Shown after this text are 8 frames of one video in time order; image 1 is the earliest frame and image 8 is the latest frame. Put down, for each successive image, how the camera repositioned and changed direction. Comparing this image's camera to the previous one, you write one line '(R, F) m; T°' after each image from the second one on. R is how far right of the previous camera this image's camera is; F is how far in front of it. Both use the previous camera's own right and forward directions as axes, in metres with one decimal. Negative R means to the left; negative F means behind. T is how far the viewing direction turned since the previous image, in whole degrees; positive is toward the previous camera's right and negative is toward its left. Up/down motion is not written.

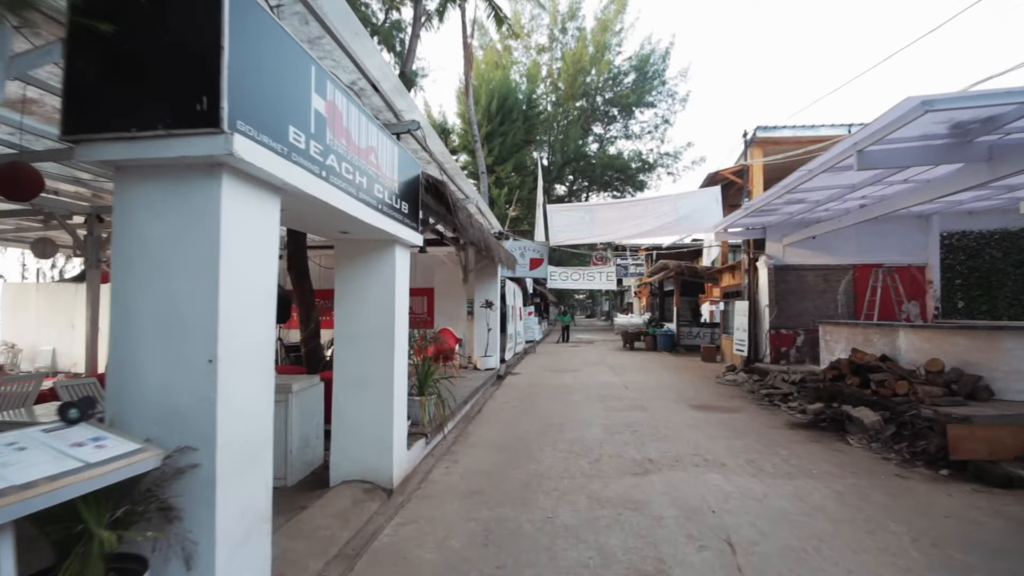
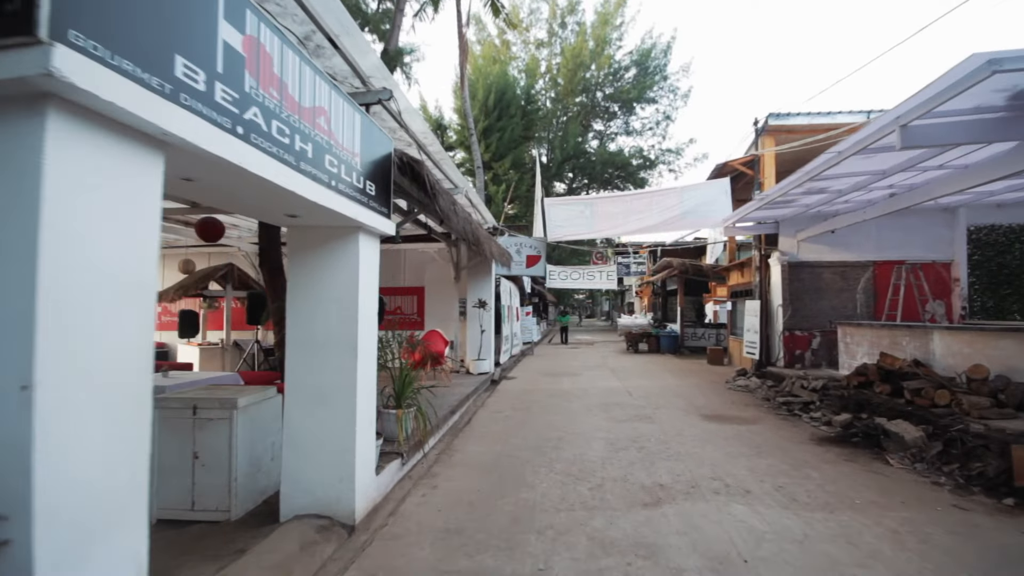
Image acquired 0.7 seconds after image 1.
(+0.1, +0.8) m; 0°
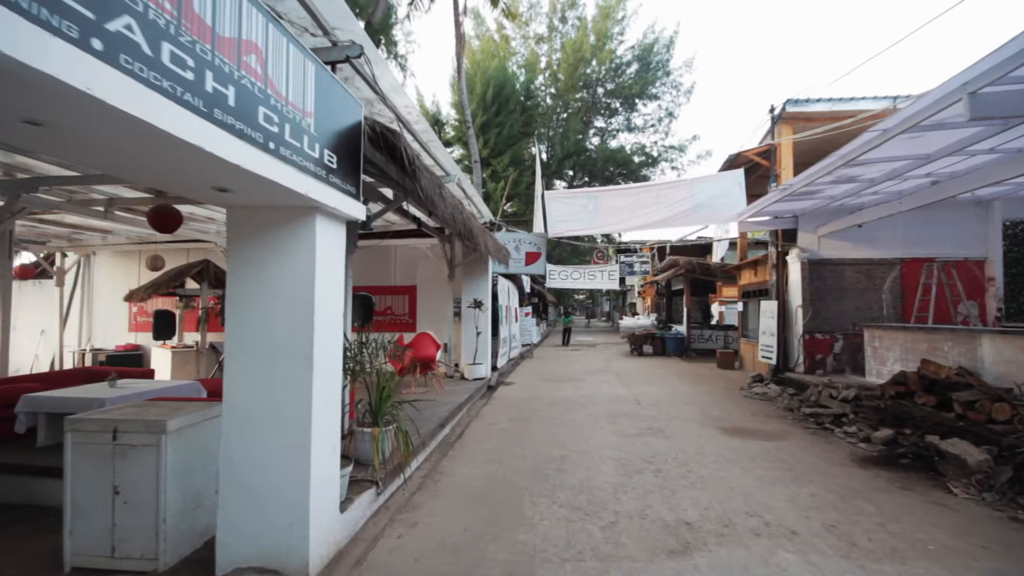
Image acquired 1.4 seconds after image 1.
(0.0, +0.8) m; 0°
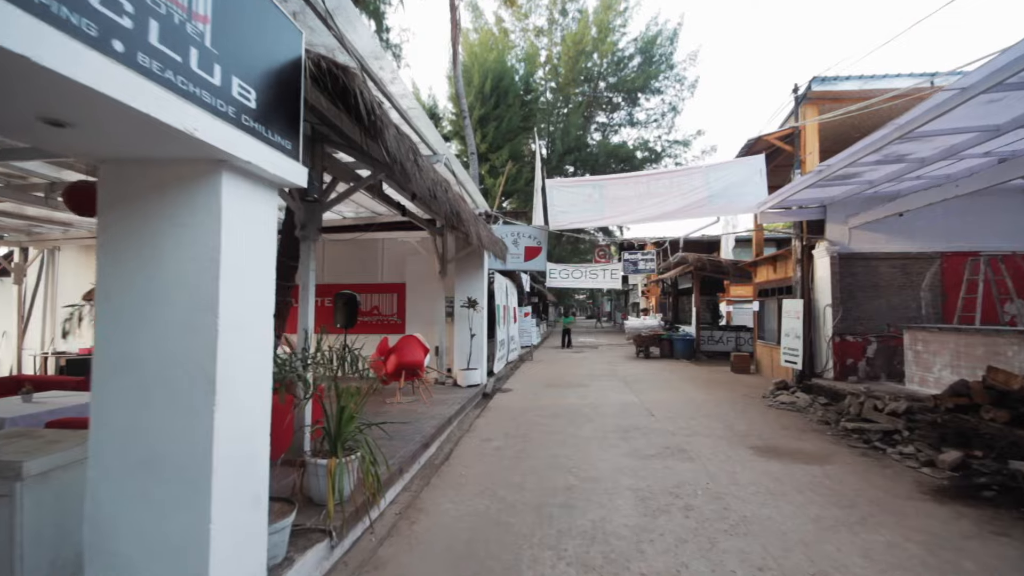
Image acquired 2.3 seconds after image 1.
(0.0, +1.0) m; 0°
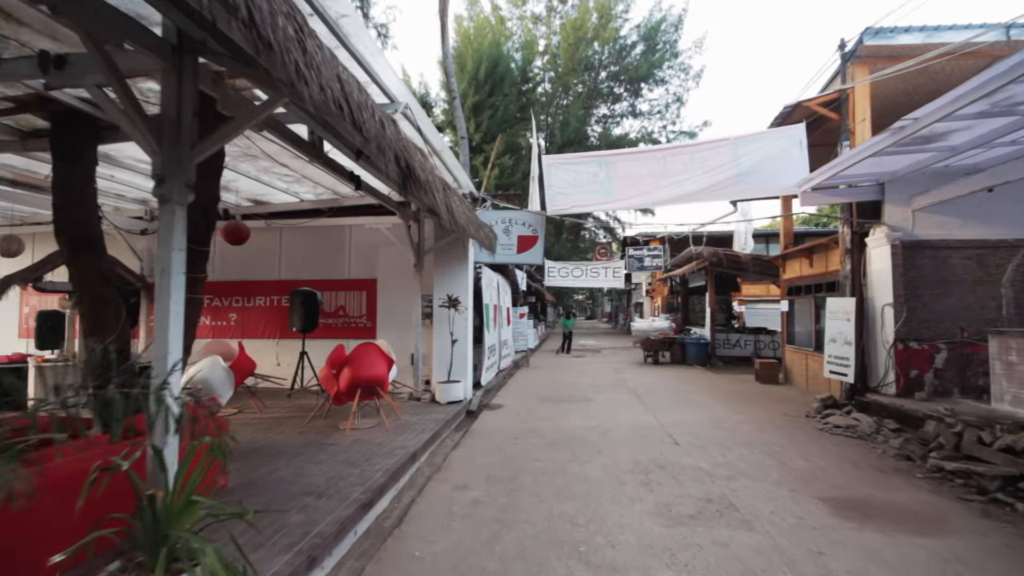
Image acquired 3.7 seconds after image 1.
(+0.2, +1.7) m; 0°
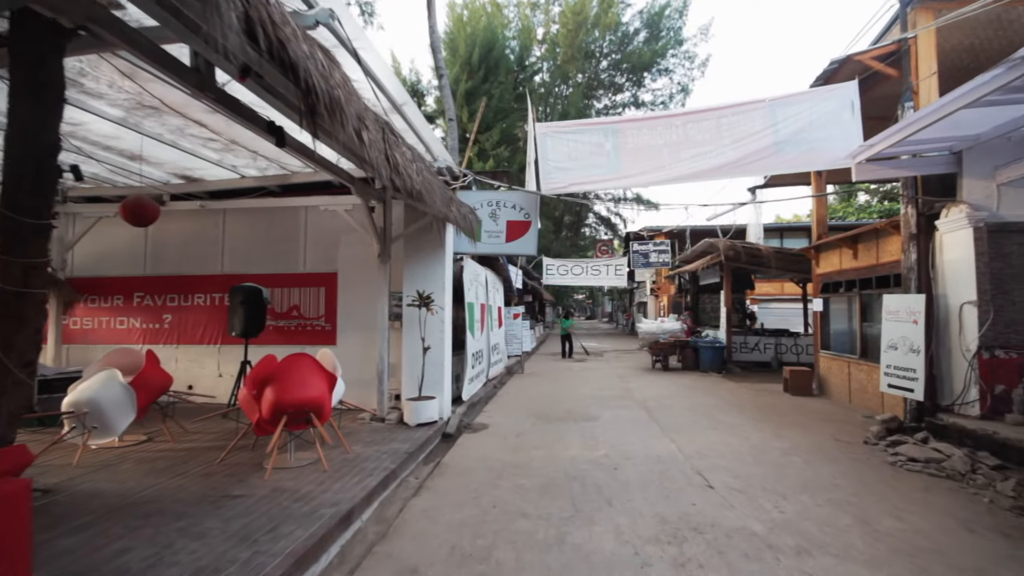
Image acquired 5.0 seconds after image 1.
(+0.2, +1.5) m; 0°
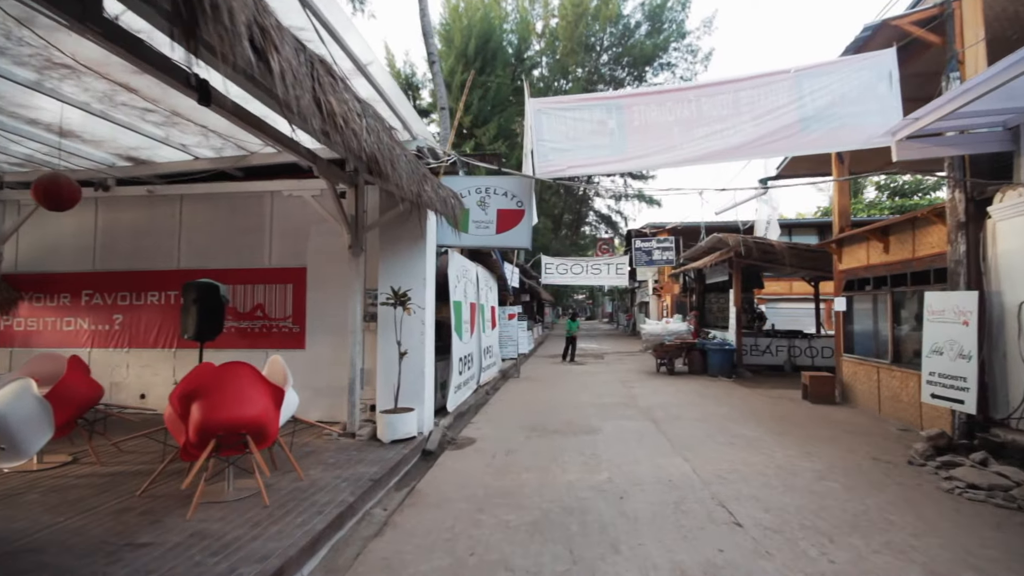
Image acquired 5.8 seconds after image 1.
(+0.1, +0.8) m; 0°
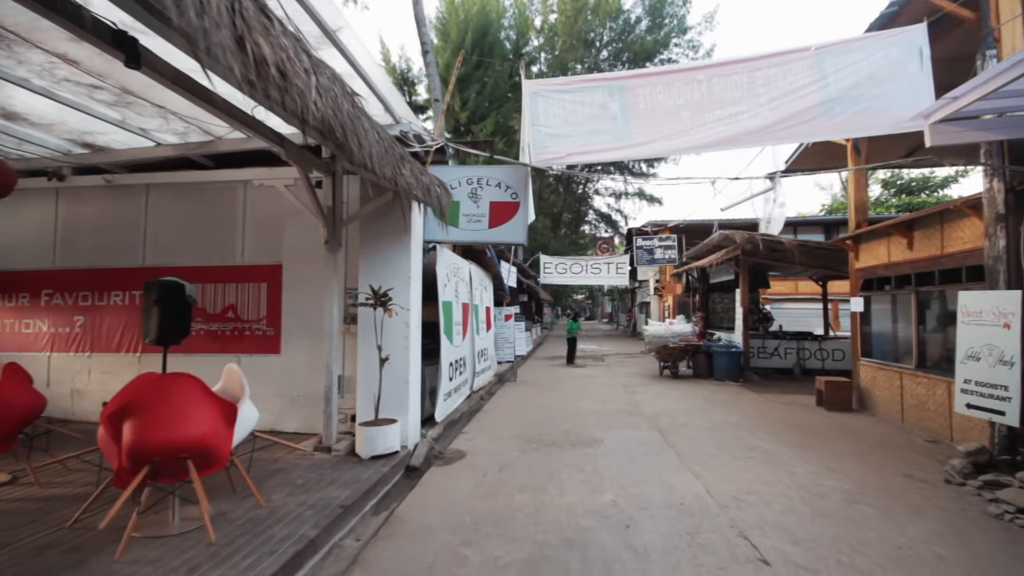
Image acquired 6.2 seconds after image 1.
(+0.1, +0.5) m; 0°
